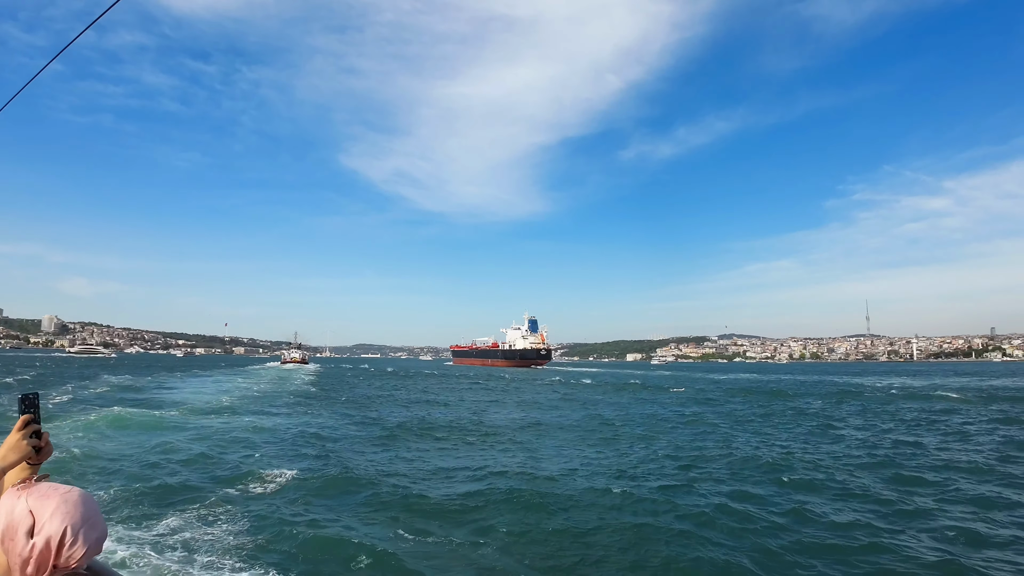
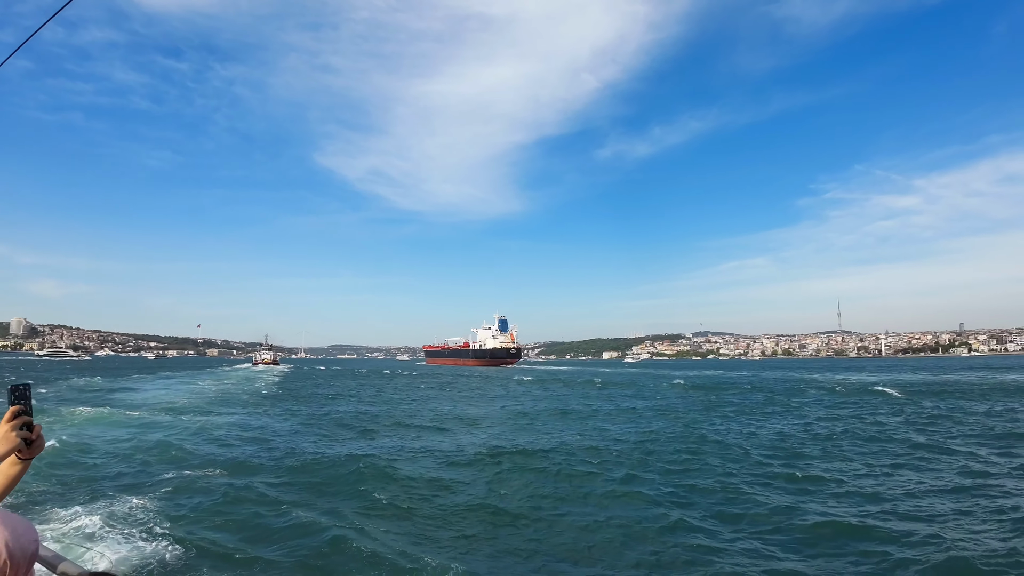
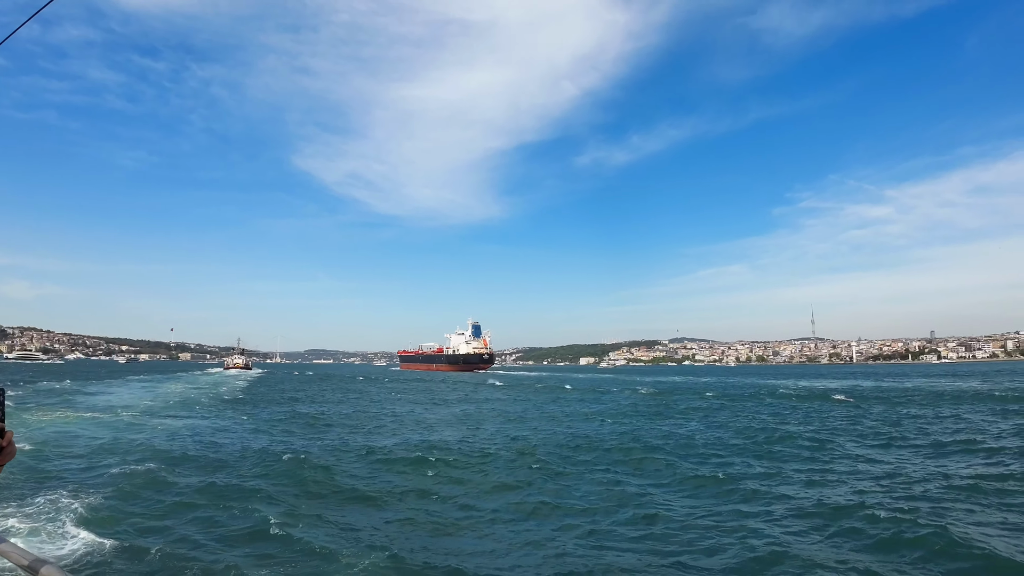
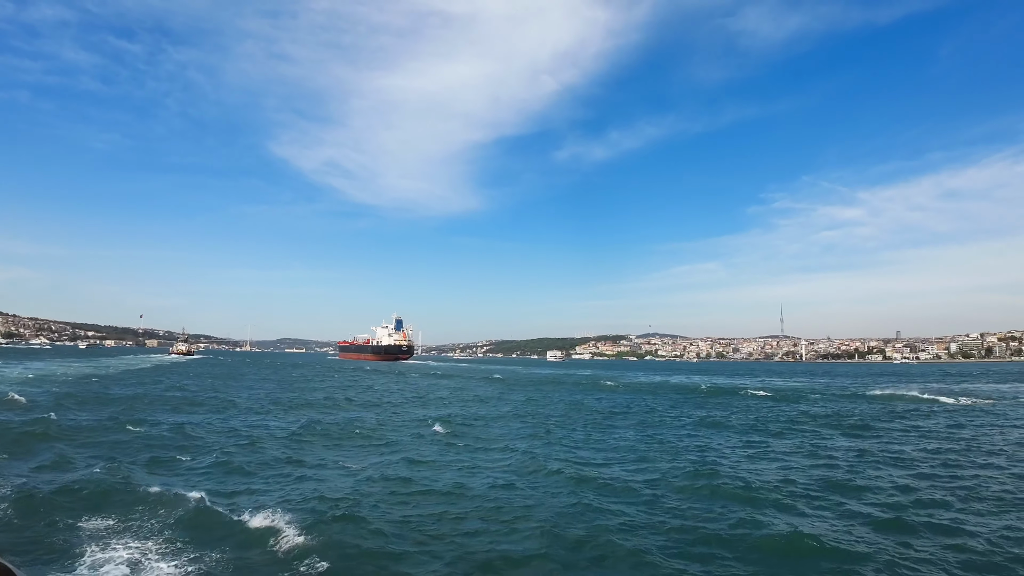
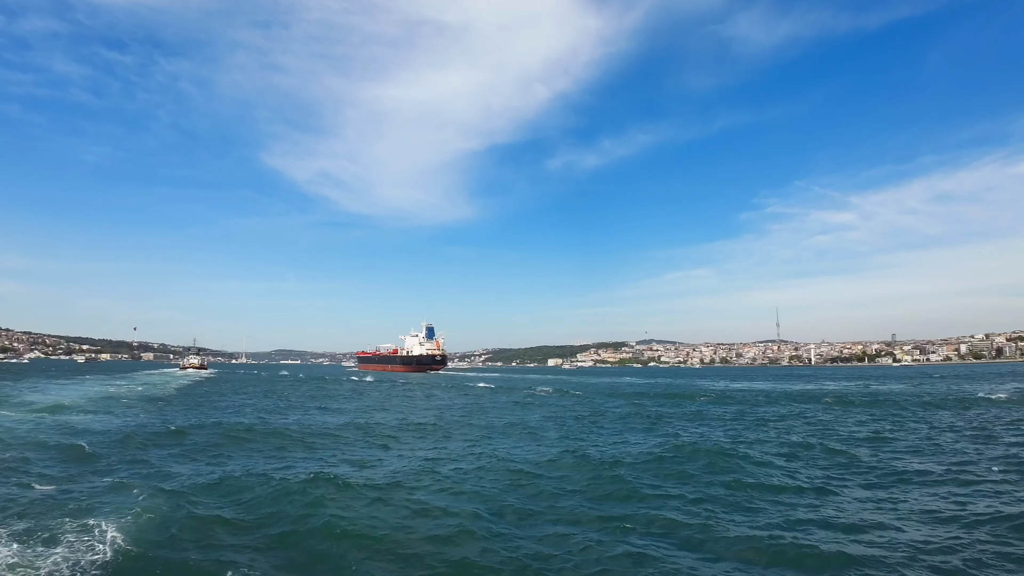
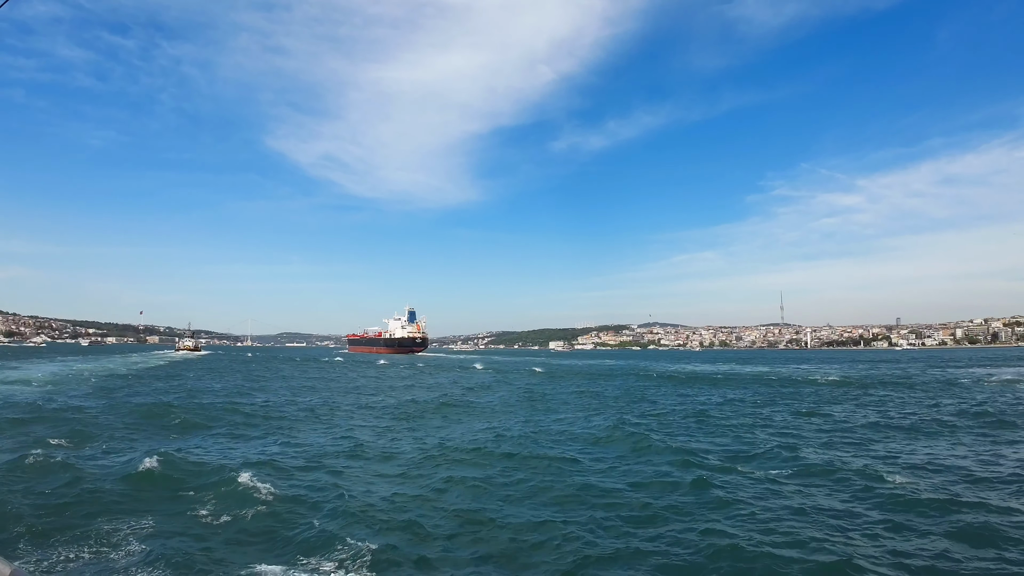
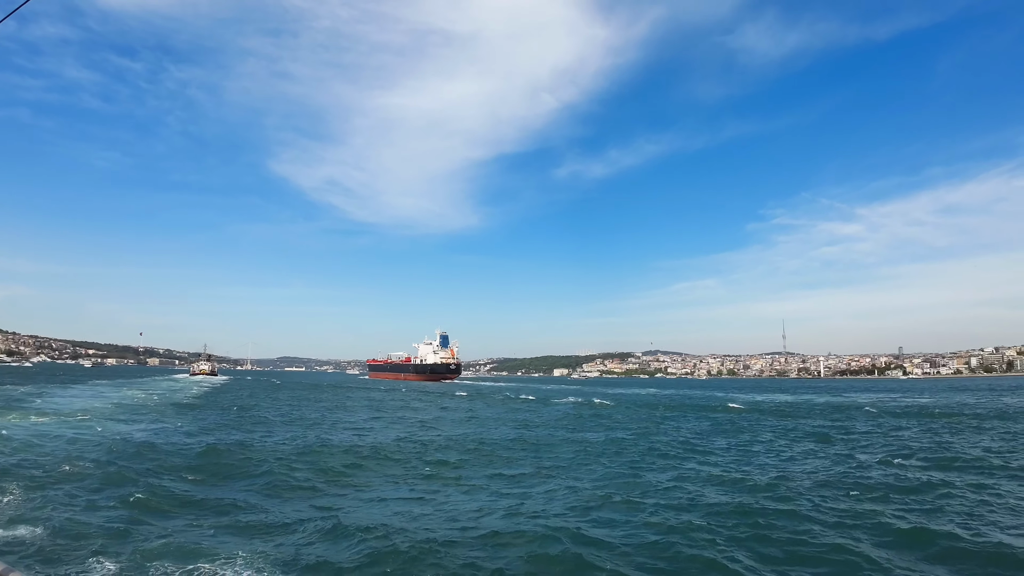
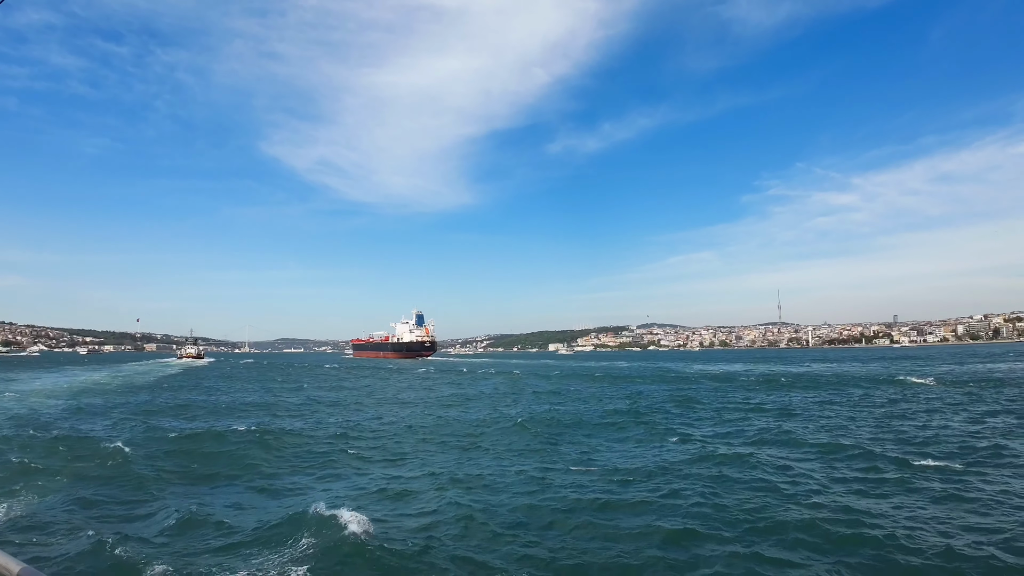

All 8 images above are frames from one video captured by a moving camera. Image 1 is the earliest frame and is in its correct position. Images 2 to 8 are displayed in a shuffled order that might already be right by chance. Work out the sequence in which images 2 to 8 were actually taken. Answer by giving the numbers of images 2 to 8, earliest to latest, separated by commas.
2, 3, 7, 5, 8, 6, 4
